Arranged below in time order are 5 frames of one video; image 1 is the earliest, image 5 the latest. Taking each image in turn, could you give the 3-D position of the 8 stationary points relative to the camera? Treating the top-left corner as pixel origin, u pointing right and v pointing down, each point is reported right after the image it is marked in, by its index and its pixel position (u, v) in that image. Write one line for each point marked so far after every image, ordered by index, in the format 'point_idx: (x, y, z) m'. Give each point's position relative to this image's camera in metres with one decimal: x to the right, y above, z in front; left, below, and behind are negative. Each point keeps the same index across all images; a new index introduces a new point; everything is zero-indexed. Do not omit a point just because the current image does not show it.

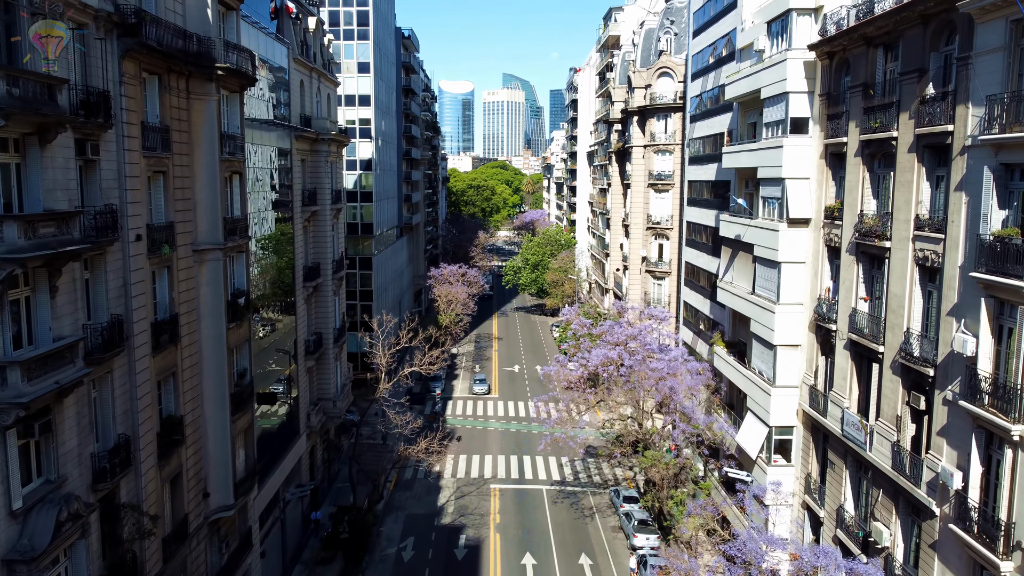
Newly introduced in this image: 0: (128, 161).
0: (-10.4, +3.4, +19.2) m
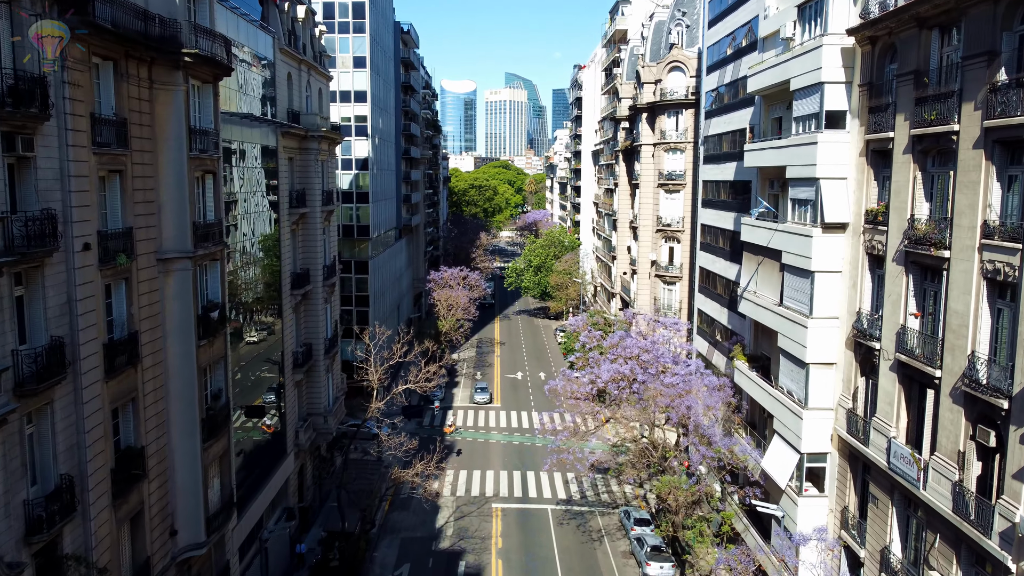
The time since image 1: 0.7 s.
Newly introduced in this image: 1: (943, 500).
0: (-10.3, +3.0, +16.6) m
1: (+10.9, -5.4, +18.0) m
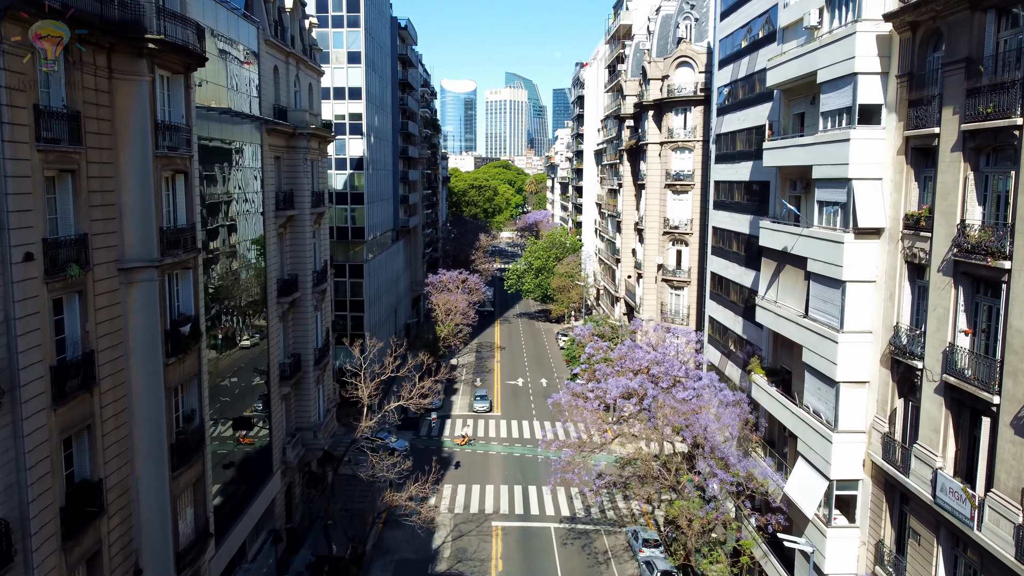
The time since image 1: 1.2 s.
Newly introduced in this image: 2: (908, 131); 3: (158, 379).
0: (-10.3, +2.7, +14.5) m
1: (+11.0, -5.7, +15.8) m
2: (+11.0, +4.4, +19.7) m
3: (-9.7, -2.5, +19.5) m
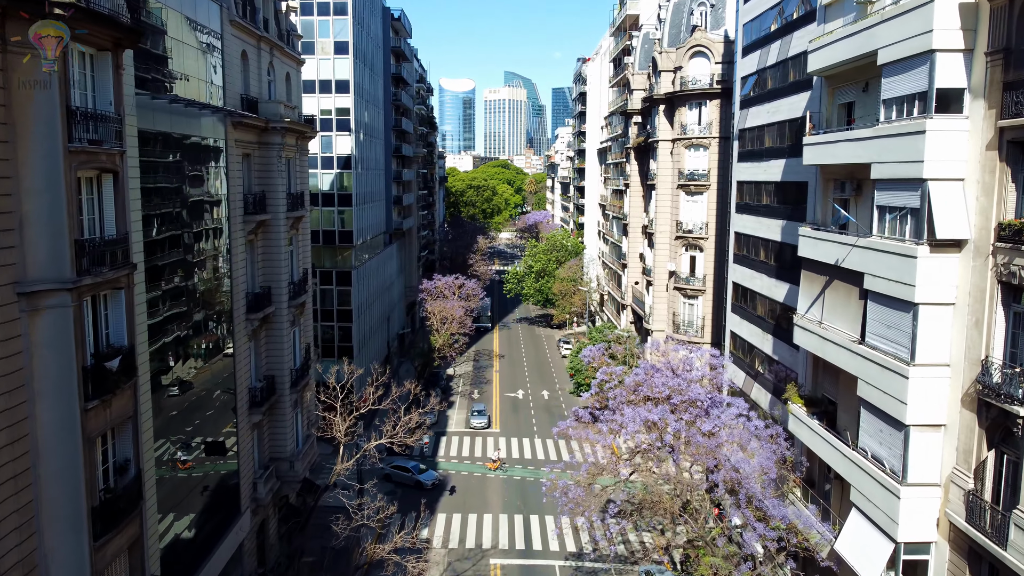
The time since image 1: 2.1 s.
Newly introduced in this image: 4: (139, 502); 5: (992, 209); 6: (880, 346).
0: (-10.2, +2.1, +10.7) m
1: (+11.0, -6.3, +12.1) m
2: (+11.1, +3.8, +15.9) m
3: (-9.7, -3.1, +15.7) m
4: (-9.7, -5.6, +18.5) m
5: (+11.1, +1.8, +16.4) m
6: (+10.1, -1.6, +19.5) m
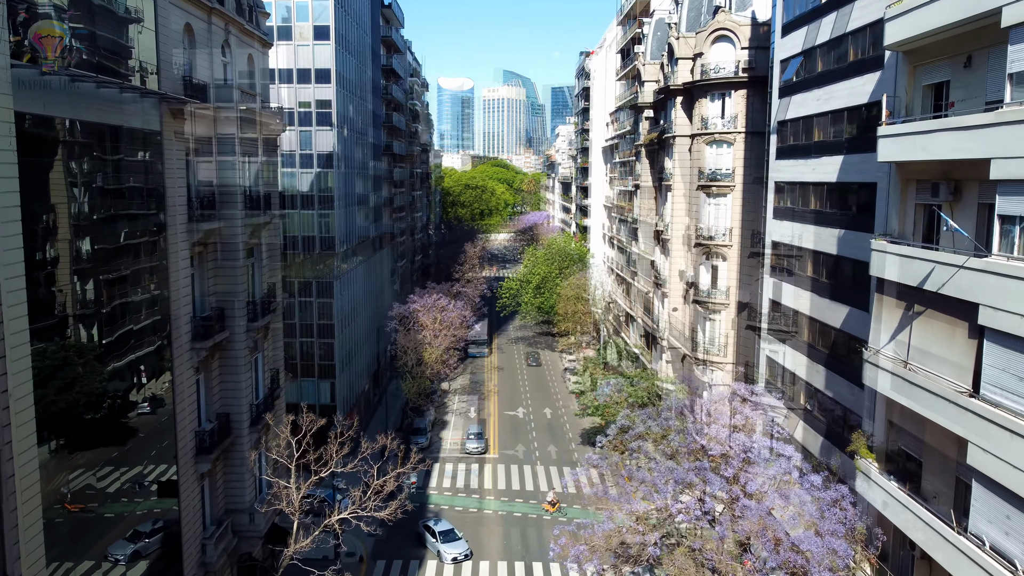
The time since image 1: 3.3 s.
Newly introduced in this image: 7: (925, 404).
0: (-10.2, +1.3, +5.8) m
1: (+11.1, -7.1, +7.2) m
2: (+11.1, +3.0, +11.1) m
3: (-9.7, -3.9, +10.7) m
4: (-9.7, -6.4, +13.6) m
5: (+11.2, +1.1, +11.5) m
6: (+10.1, -2.4, +14.6) m
7: (+9.9, -2.7, +17.3) m
